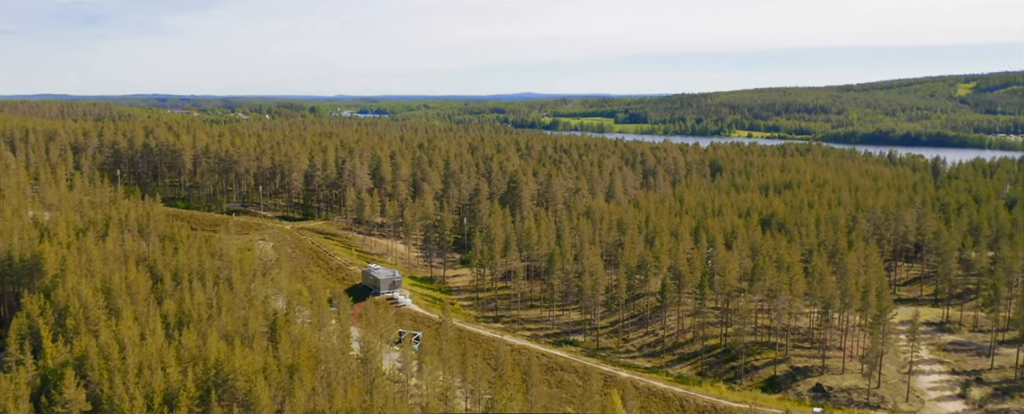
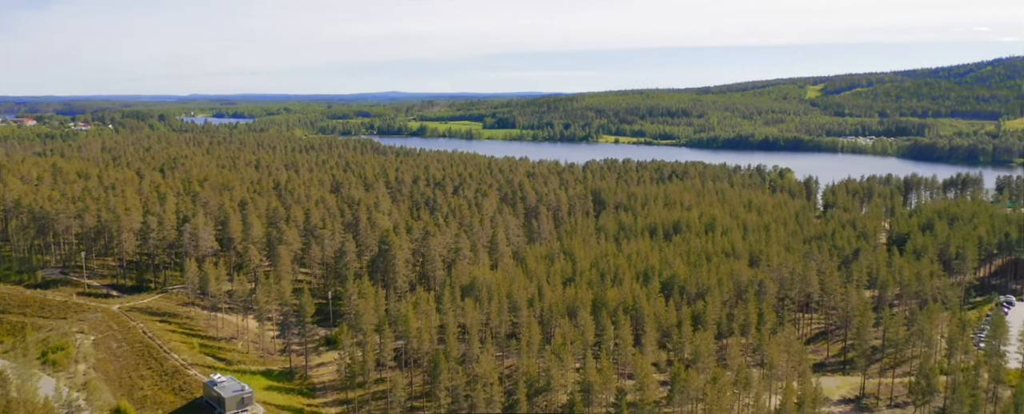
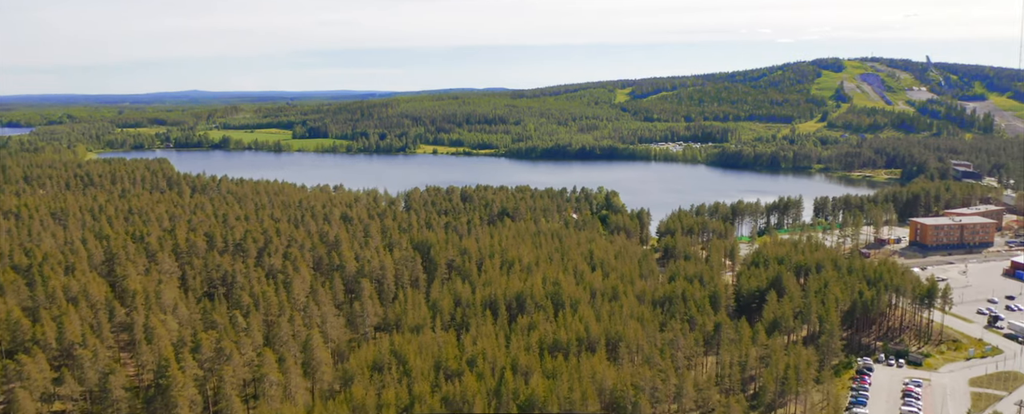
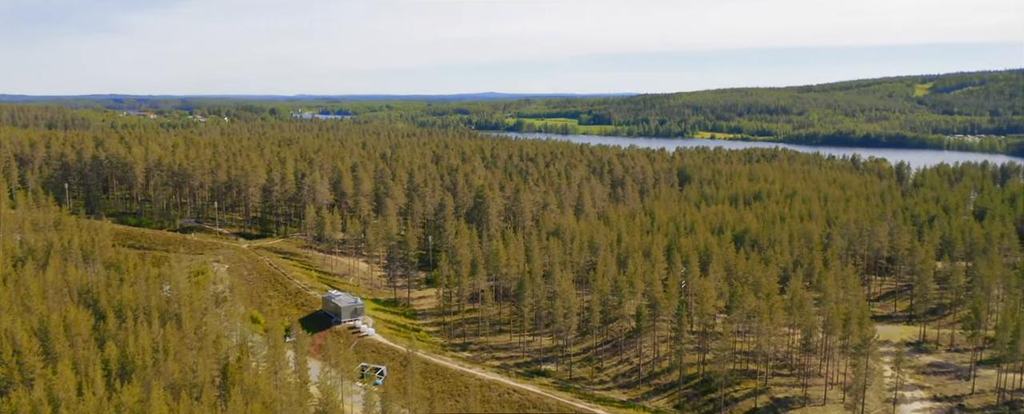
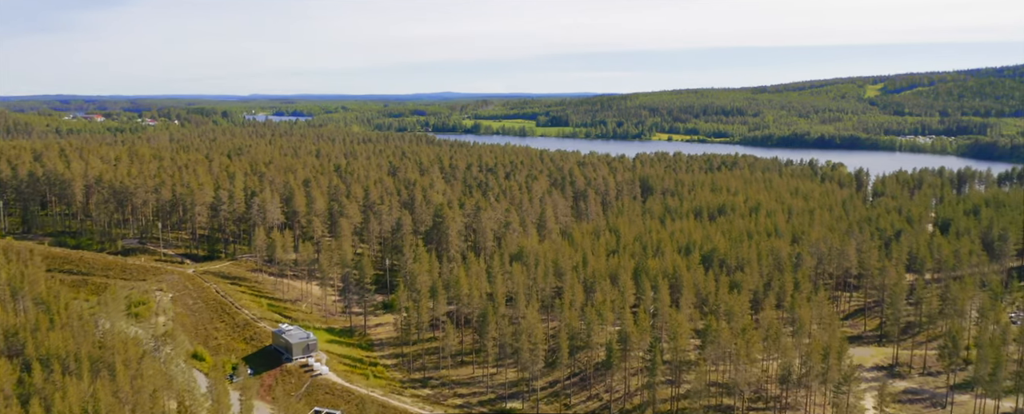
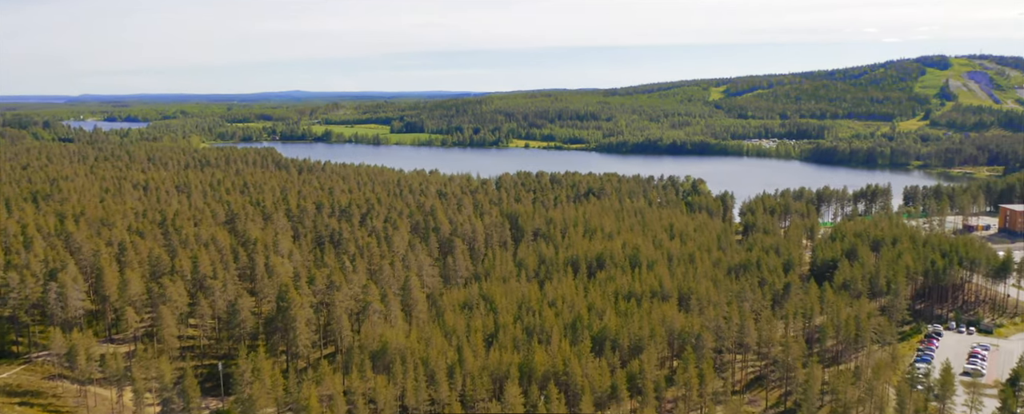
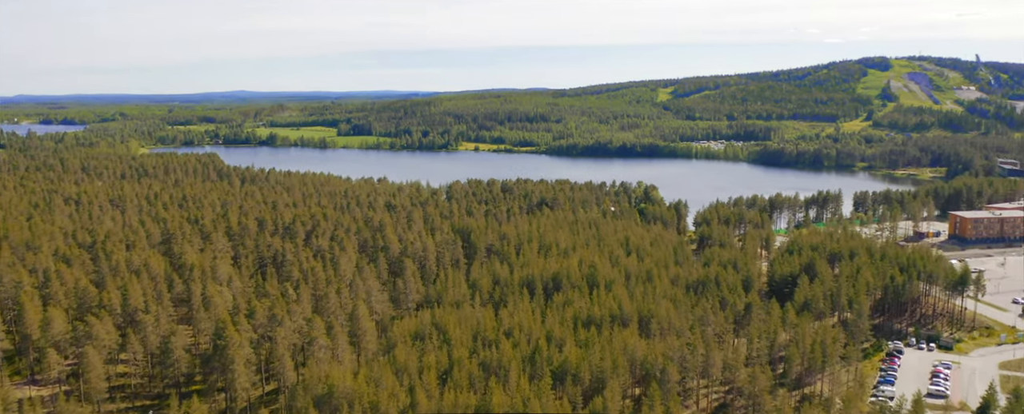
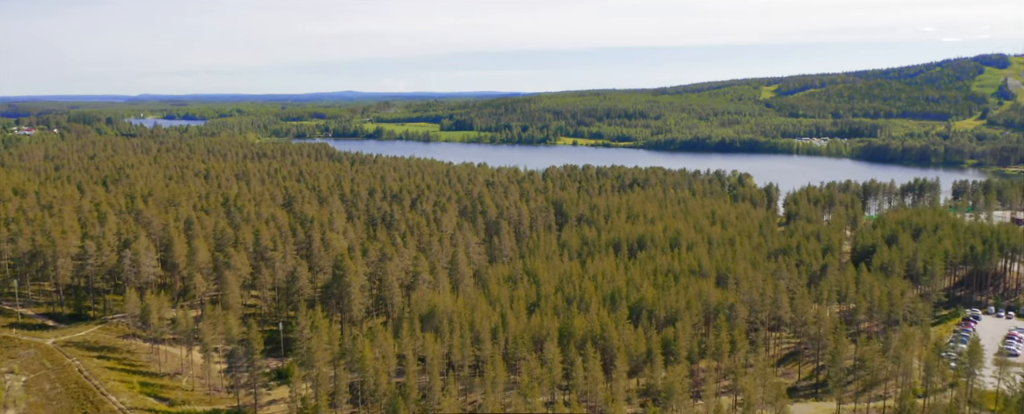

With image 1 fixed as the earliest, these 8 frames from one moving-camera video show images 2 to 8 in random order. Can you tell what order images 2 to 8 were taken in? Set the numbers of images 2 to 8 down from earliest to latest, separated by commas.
4, 5, 2, 8, 6, 7, 3
